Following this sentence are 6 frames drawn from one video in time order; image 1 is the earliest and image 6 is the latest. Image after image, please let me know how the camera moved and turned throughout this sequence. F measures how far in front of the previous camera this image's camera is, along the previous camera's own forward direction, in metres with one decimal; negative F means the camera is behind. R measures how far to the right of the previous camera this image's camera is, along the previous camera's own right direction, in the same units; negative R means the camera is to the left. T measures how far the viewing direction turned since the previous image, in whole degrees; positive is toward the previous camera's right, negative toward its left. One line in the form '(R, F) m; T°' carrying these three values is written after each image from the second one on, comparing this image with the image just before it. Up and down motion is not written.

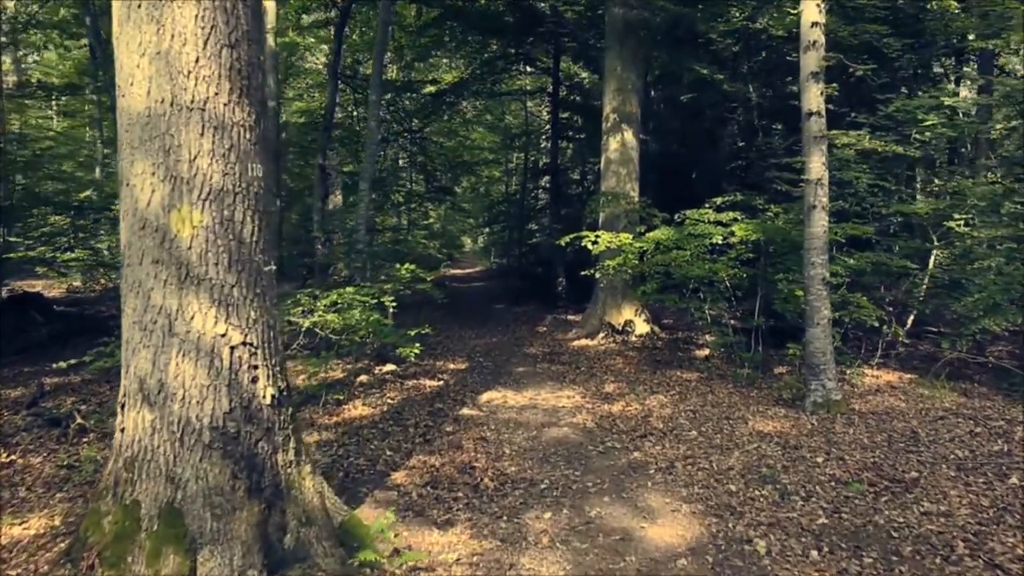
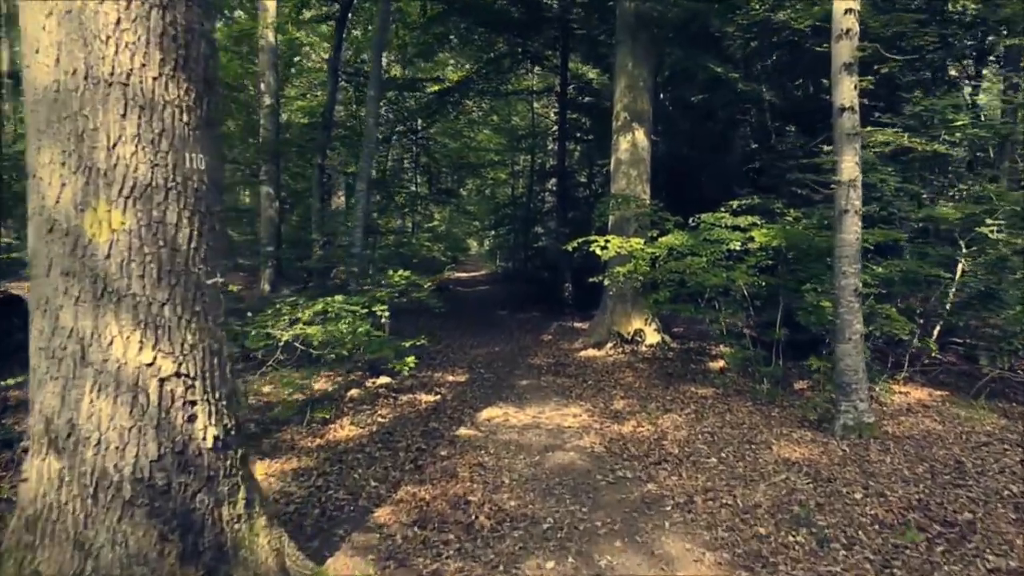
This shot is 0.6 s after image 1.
(0.0, +0.6) m; 0°
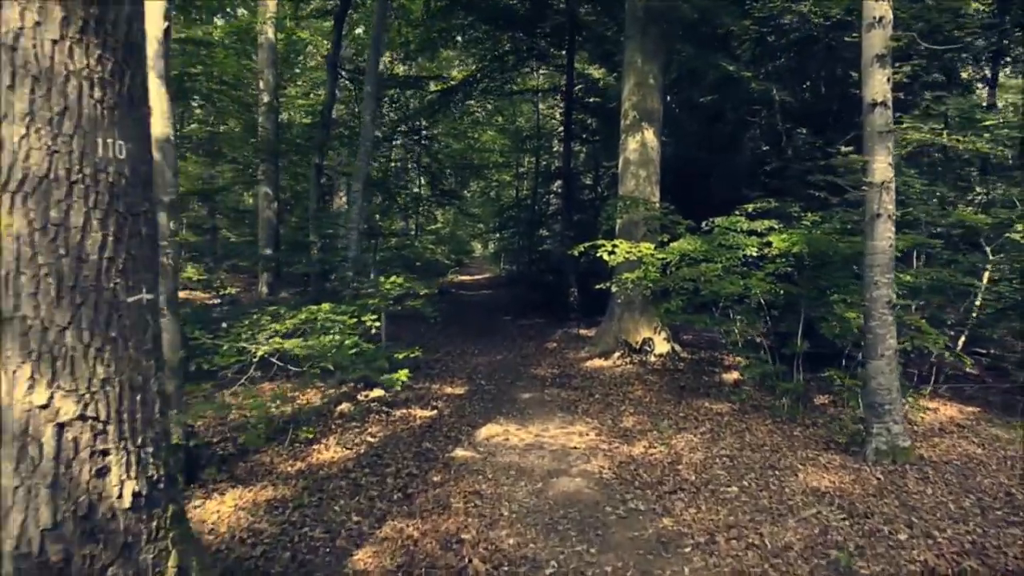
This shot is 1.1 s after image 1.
(0.0, +0.6) m; 0°
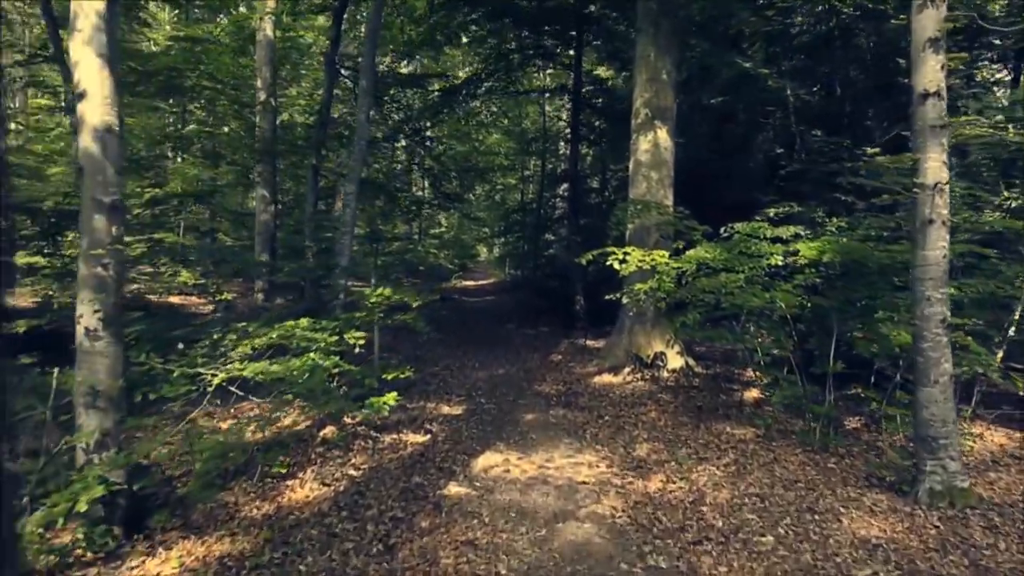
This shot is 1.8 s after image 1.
(0.0, +0.8) m; 0°
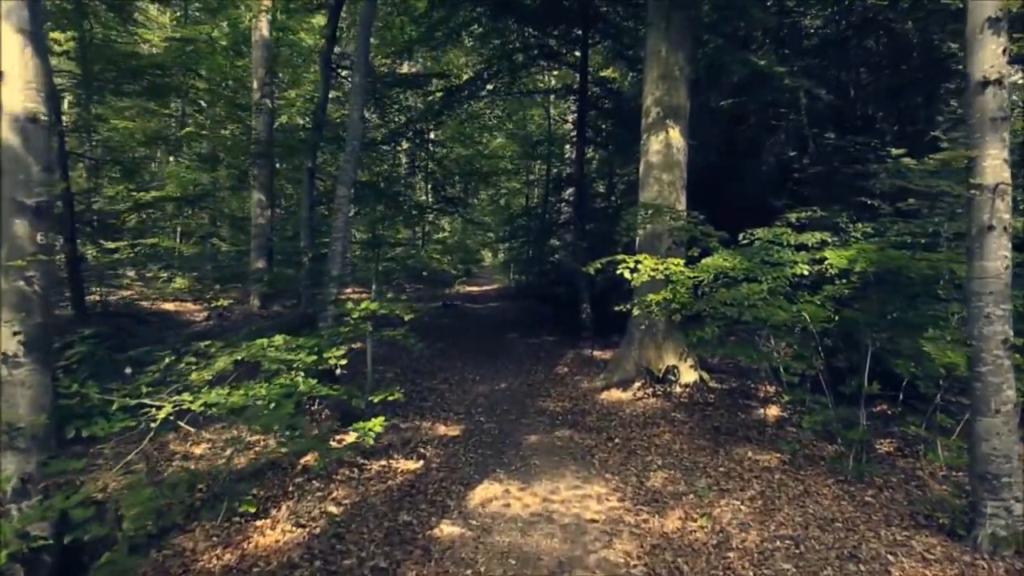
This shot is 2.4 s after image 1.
(0.0, +0.7) m; 0°
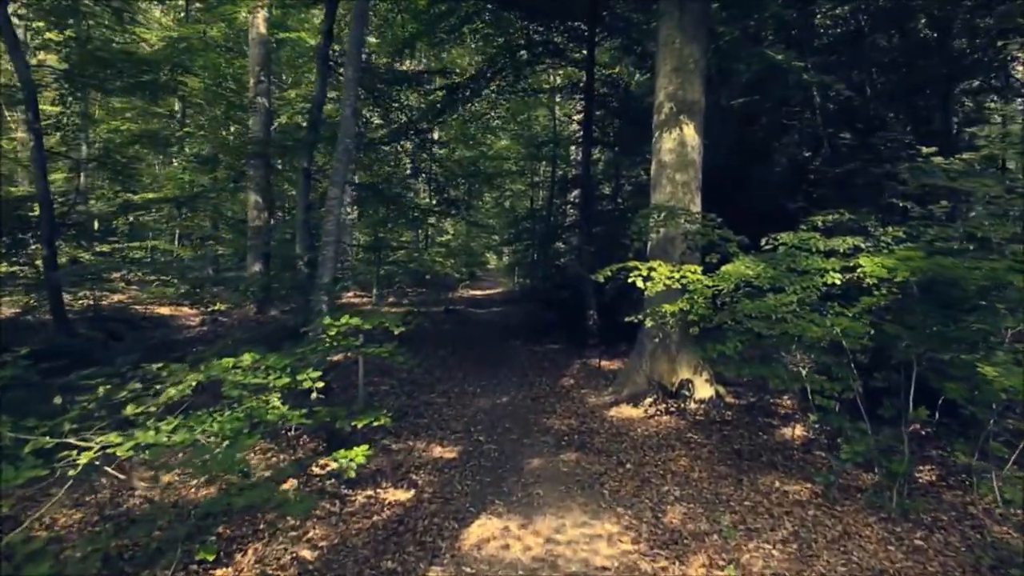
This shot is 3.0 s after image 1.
(0.0, +0.7) m; 0°
